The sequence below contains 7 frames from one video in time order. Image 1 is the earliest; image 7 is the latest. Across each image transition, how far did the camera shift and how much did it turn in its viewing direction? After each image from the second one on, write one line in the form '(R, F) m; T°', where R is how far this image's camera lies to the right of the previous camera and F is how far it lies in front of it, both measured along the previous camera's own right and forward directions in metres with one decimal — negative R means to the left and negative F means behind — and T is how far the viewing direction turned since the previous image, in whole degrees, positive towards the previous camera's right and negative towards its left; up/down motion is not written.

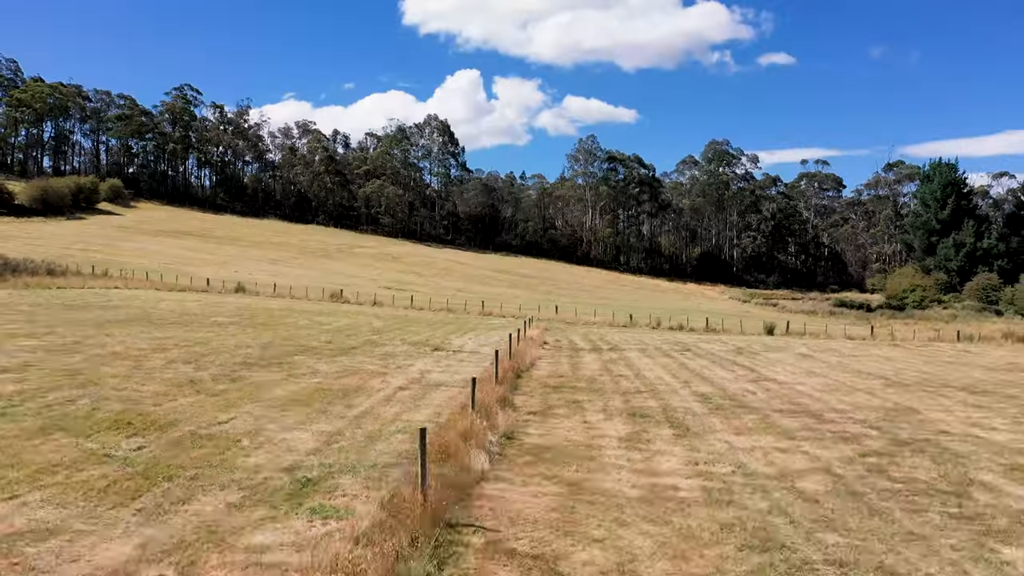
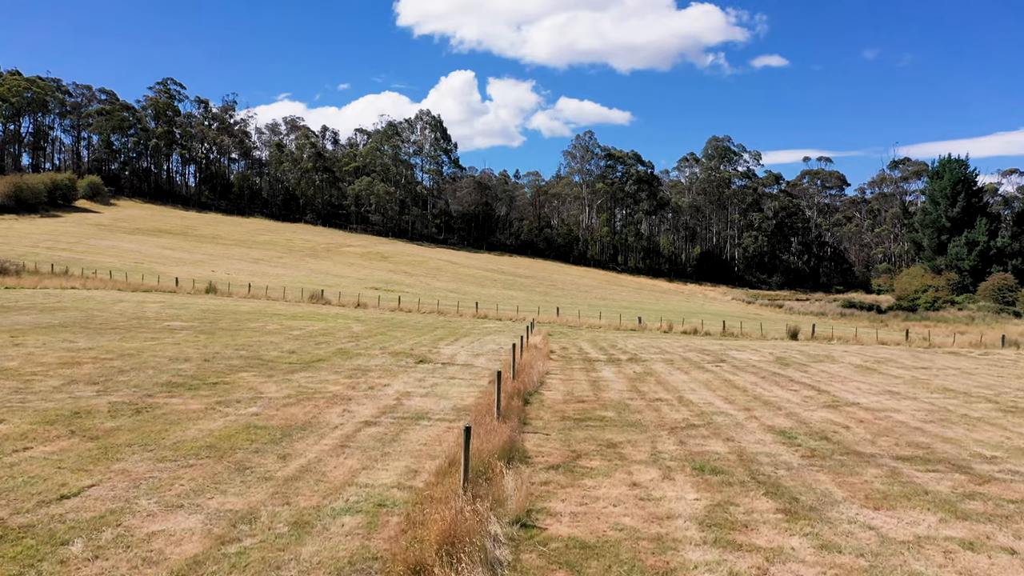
(-0.2, +3.4) m; 0°
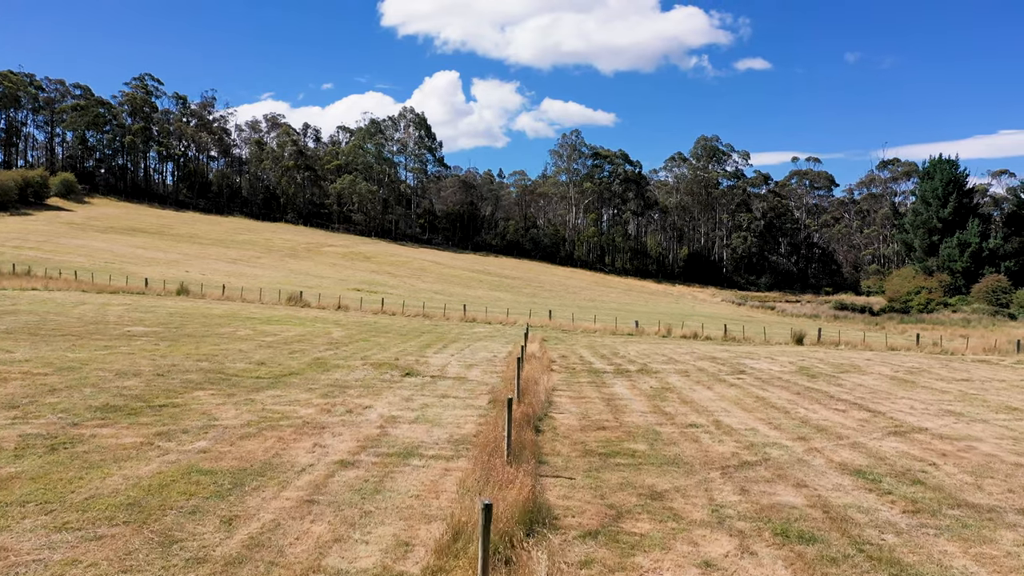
(-0.3, +1.9) m; +1°
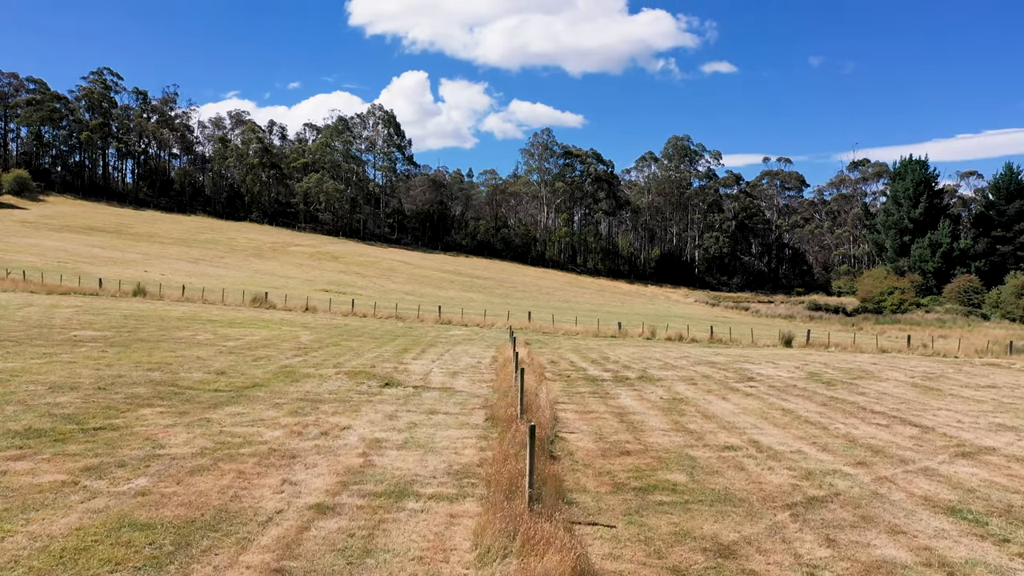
(-0.4, +1.5) m; +2°
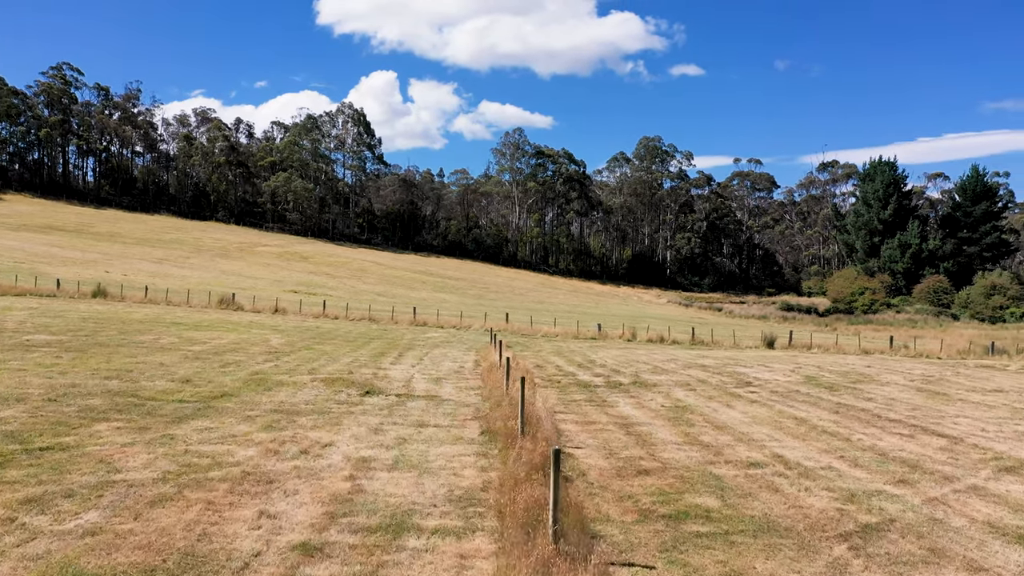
(-0.3, +0.8) m; +2°
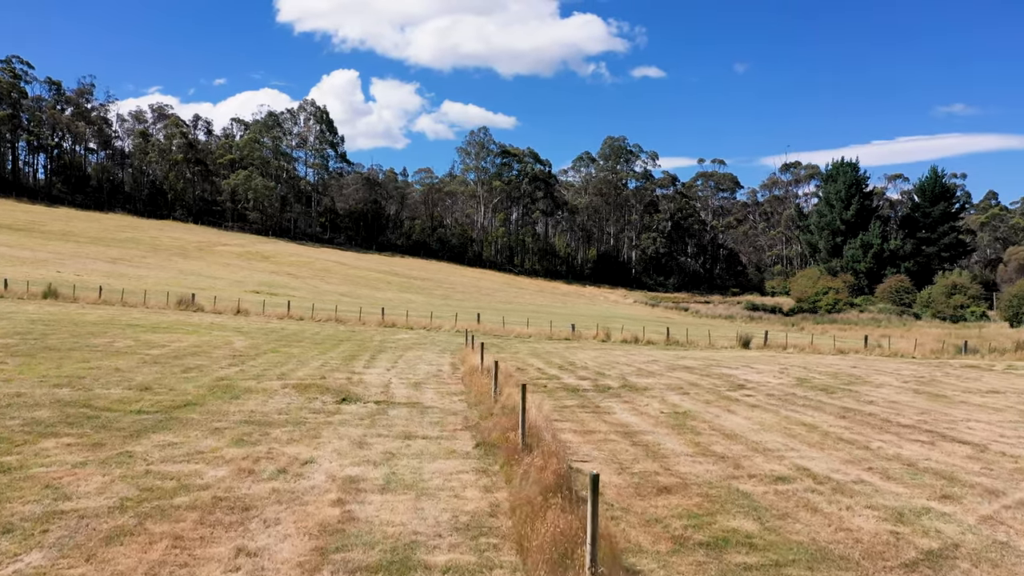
(-0.3, +0.8) m; +3°
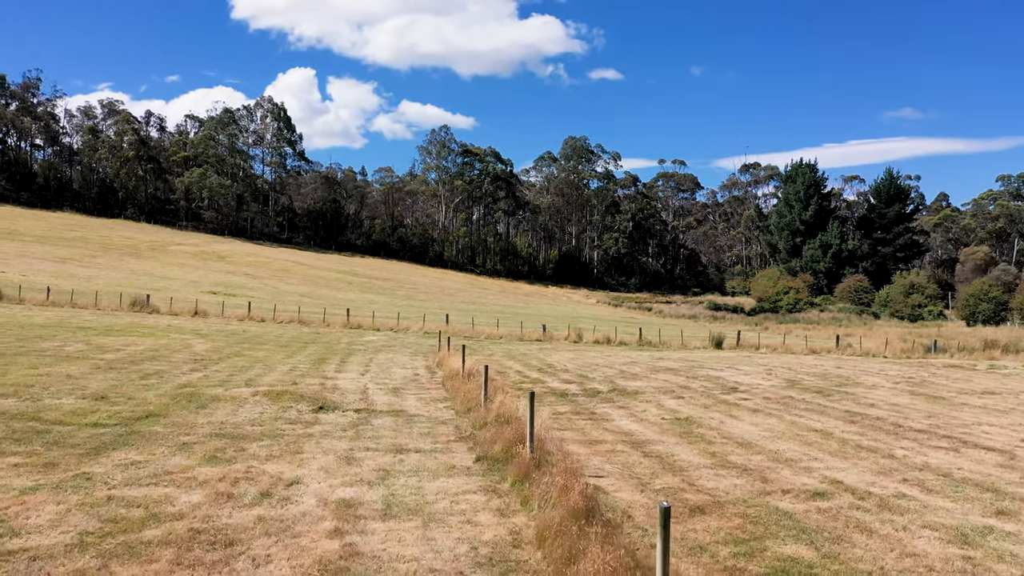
(-0.4, +0.7) m; +3°
